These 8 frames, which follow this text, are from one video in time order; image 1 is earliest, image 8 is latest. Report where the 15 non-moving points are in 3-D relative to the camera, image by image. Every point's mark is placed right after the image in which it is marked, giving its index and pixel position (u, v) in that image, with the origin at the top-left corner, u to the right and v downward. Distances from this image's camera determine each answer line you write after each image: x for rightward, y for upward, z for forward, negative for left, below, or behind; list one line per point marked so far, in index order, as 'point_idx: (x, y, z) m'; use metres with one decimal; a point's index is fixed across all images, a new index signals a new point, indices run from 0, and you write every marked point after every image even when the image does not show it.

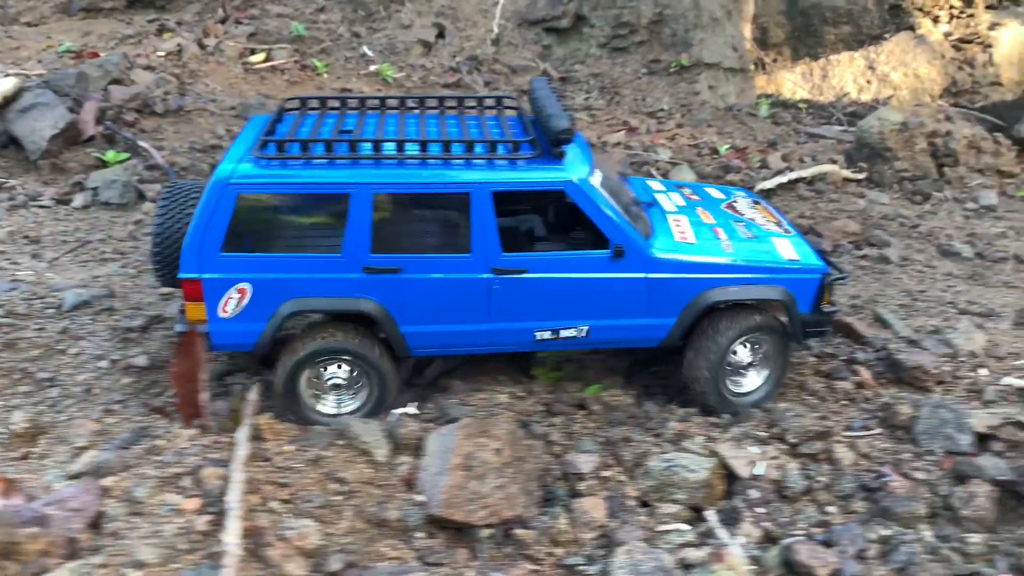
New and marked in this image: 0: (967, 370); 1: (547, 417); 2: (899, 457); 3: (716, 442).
0: (+2.8, -0.5, +5.3) m
1: (+0.2, -0.7, +4.5) m
2: (+2.0, -0.9, +4.3) m
3: (+1.0, -0.8, +4.1) m
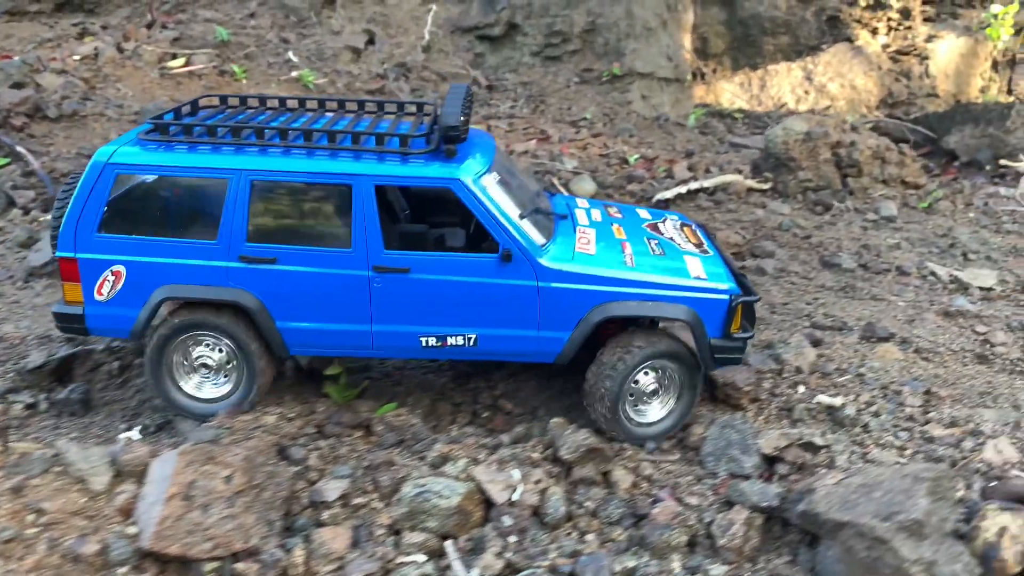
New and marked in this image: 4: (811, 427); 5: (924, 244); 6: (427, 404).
0: (+1.7, -0.6, +5.1) m
1: (-1.0, -0.8, +4.3) m
2: (+0.8, -0.9, +4.1) m
3: (-0.2, -0.8, +3.9) m
4: (+1.7, -0.8, +4.6) m
5: (+4.4, +0.5, +8.6) m
6: (-0.5, -0.7, +4.9) m
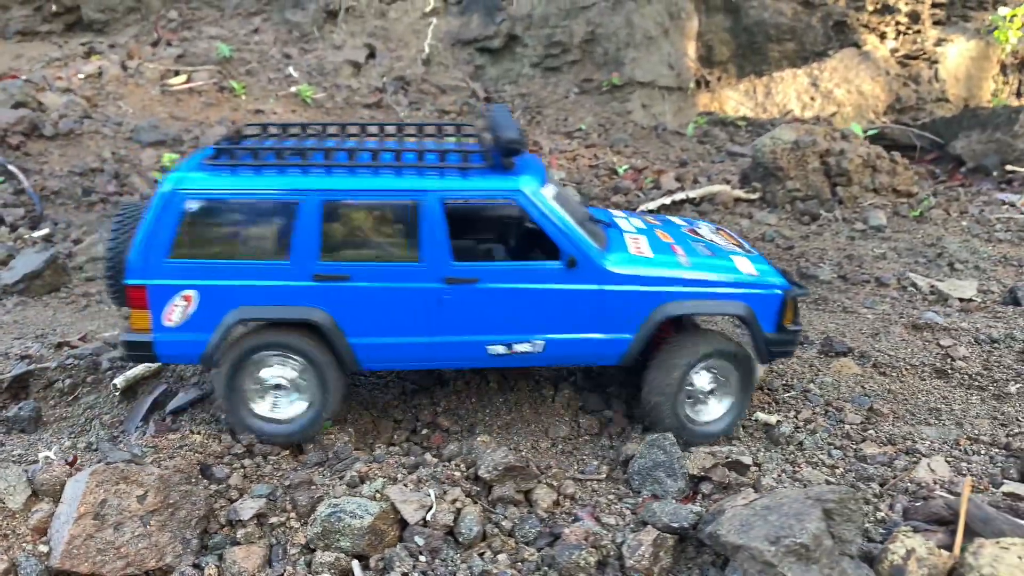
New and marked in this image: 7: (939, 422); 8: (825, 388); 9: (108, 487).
0: (+1.3, -0.7, +5.1) m
1: (-1.4, -0.9, +4.3) m
2: (+0.4, -1.0, +4.1) m
3: (-0.6, -0.9, +3.9) m
4: (+1.3, -0.9, +4.6) m
5: (+4.1, +0.4, +8.6) m
6: (-0.9, -0.8, +4.9) m
7: (+2.5, -0.8, +4.9) m
8: (+2.0, -0.6, +5.3) m
9: (-1.8, -0.9, +3.6) m
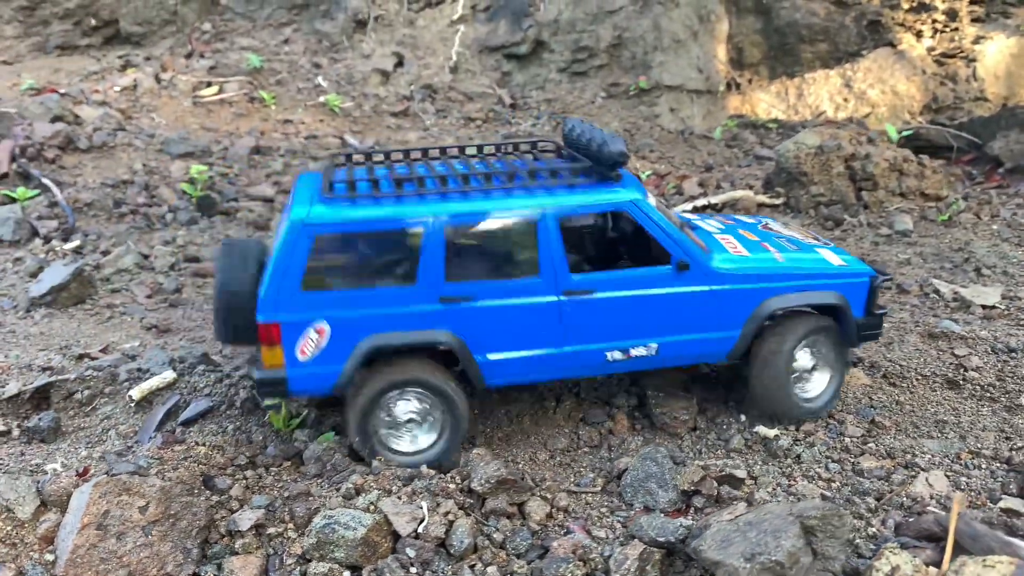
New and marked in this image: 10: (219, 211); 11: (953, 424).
0: (+1.3, -0.8, +5.1) m
1: (-1.4, -1.0, +4.4) m
2: (+0.4, -1.1, +4.1) m
3: (-0.6, -1.0, +4.0) m
4: (+1.3, -0.9, +4.6) m
5: (+4.2, +0.3, +8.4) m
6: (-0.8, -0.9, +5.0) m
7: (+2.5, -0.8, +4.8) m
8: (+2.0, -0.7, +5.3) m
9: (-1.8, -0.9, +3.8) m
10: (-3.5, +1.0, +10.4) m
11: (+2.7, -0.8, +5.1) m
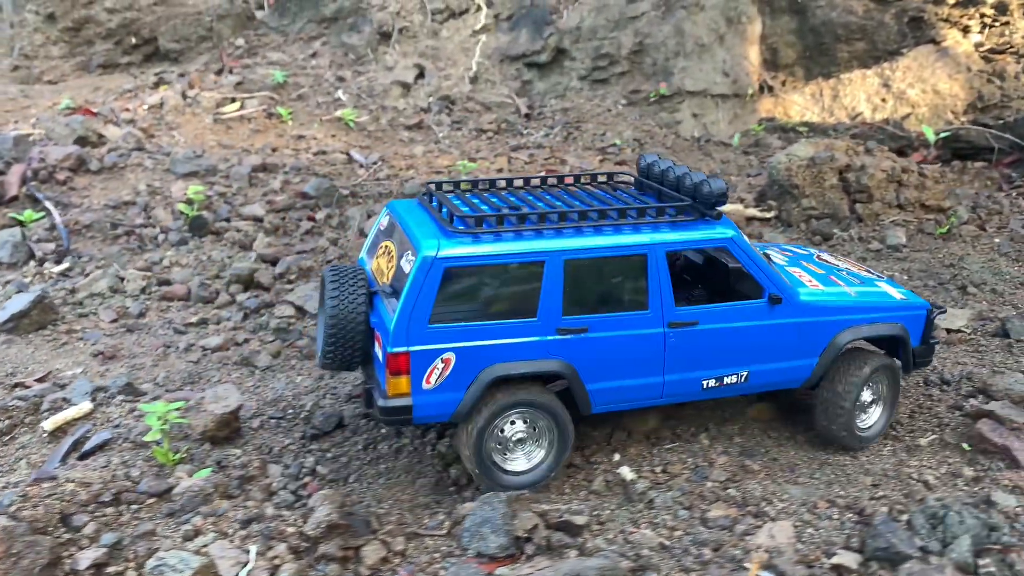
0: (+0.5, -1.0, +5.0) m
1: (-2.2, -1.2, +4.6) m
2: (-0.4, -1.3, +4.2) m
3: (-1.4, -1.3, +4.2) m
4: (+0.5, -1.2, +4.6) m
5: (+3.7, +0.1, +8.2) m
6: (-1.6, -1.1, +5.1) m
7: (+1.7, -1.1, +4.7) m
8: (+1.2, -0.9, +5.2) m
9: (-2.7, -1.2, +4.0) m
10: (-3.9, +0.7, +10.8) m
11: (+1.9, -1.1, +4.9) m
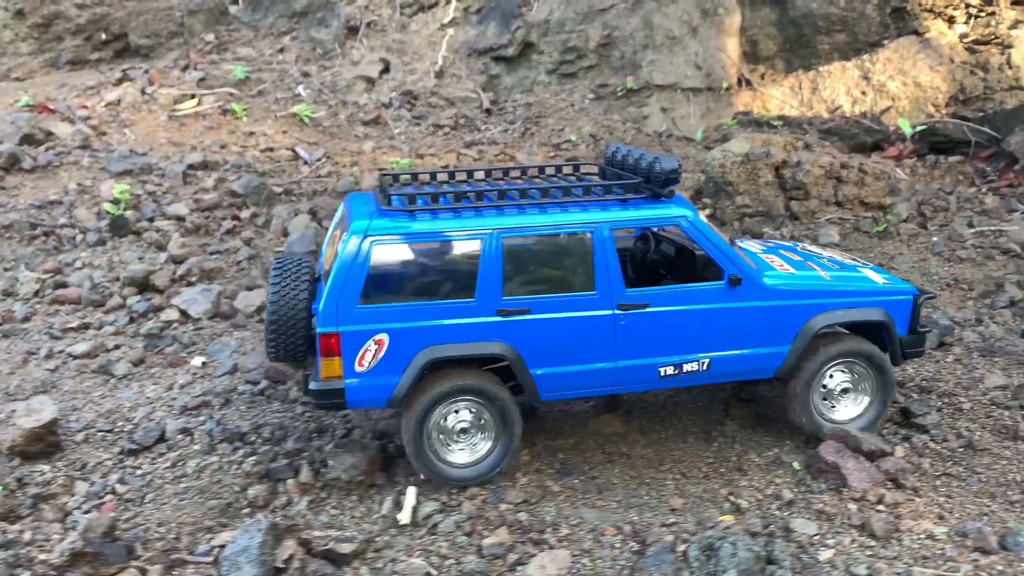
0: (-0.6, -1.1, +4.8) m
1: (-3.3, -1.3, +4.4) m
2: (-1.6, -1.4, +3.9) m
3: (-2.6, -1.3, +3.9) m
4: (-0.7, -1.2, +4.3) m
5: (+2.7, 0.0, +7.8) m
6: (-2.7, -1.2, +4.9) m
7: (+0.6, -1.1, +4.4) m
8: (+0.1, -1.0, +5.0) m
9: (-3.8, -1.3, +3.8) m
10: (-4.9, +0.7, +10.6) m
11: (+0.8, -1.1, +4.7) m
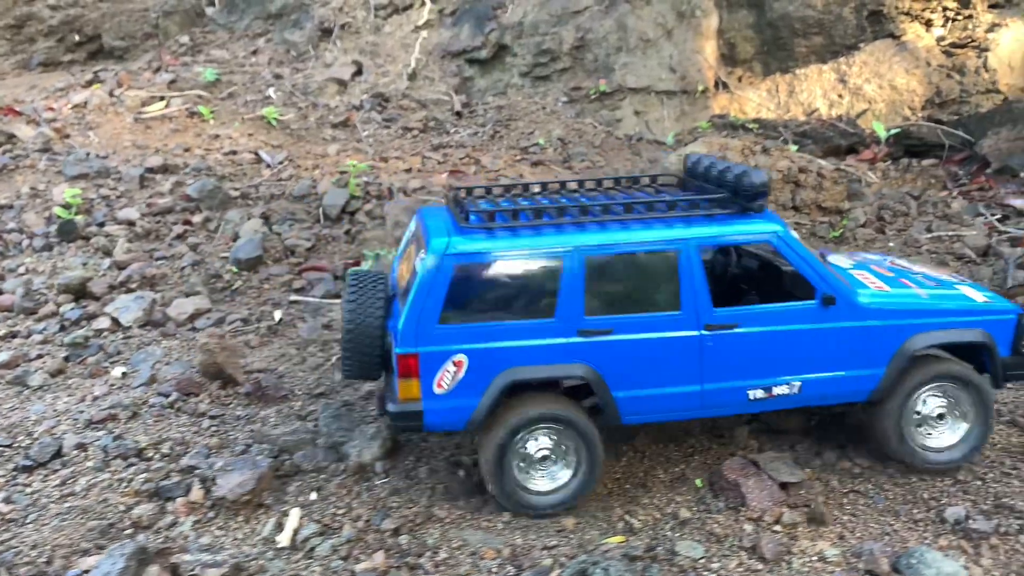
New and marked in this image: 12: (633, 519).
0: (-1.2, -1.1, +4.6) m
1: (-3.9, -1.3, +4.2) m
2: (-2.2, -1.5, +3.8) m
3: (-3.2, -1.4, +3.8) m
4: (-1.2, -1.3, +4.2) m
5: (+2.1, 0.0, +7.7) m
6: (-3.3, -1.2, +4.8) m
7: (0.0, -1.2, +4.3) m
8: (-0.5, -1.1, +4.8) m
9: (-4.4, -1.3, +3.6) m
10: (-5.5, +0.6, +10.4) m
11: (+0.2, -1.2, +4.5) m
12: (+0.6, -1.2, +4.3) m
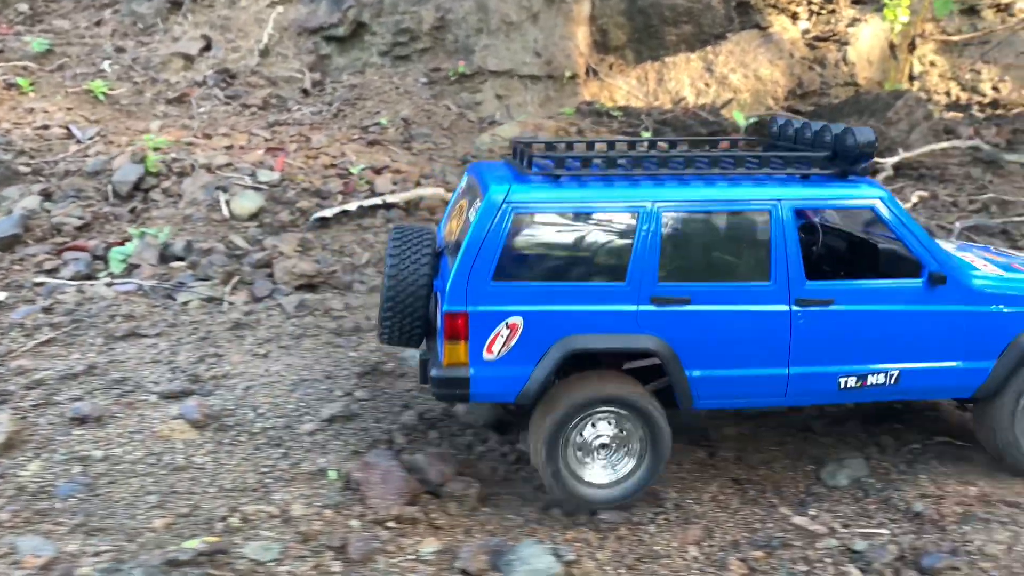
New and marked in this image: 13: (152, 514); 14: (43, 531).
0: (-3.1, -1.0, +4.0) m
1: (-5.8, -1.2, +3.4) m
2: (-4.0, -1.3, +3.0) m
3: (-5.0, -1.3, +3.0) m
4: (-3.1, -1.2, +3.5) m
5: (-0.1, +0.1, +7.3) m
6: (-5.2, -1.1, +3.9) m
7: (-1.9, -1.1, +3.8) m
8: (-2.4, -0.9, +4.2) m
9: (-6.2, -1.2, +2.7) m
10: (-7.9, +0.8, +9.3) m
11: (-1.7, -1.0, +4.0) m
12: (-1.3, -1.1, +3.8) m
13: (-1.6, -1.1, +3.9) m
14: (-2.0, -1.1, +3.7) m
